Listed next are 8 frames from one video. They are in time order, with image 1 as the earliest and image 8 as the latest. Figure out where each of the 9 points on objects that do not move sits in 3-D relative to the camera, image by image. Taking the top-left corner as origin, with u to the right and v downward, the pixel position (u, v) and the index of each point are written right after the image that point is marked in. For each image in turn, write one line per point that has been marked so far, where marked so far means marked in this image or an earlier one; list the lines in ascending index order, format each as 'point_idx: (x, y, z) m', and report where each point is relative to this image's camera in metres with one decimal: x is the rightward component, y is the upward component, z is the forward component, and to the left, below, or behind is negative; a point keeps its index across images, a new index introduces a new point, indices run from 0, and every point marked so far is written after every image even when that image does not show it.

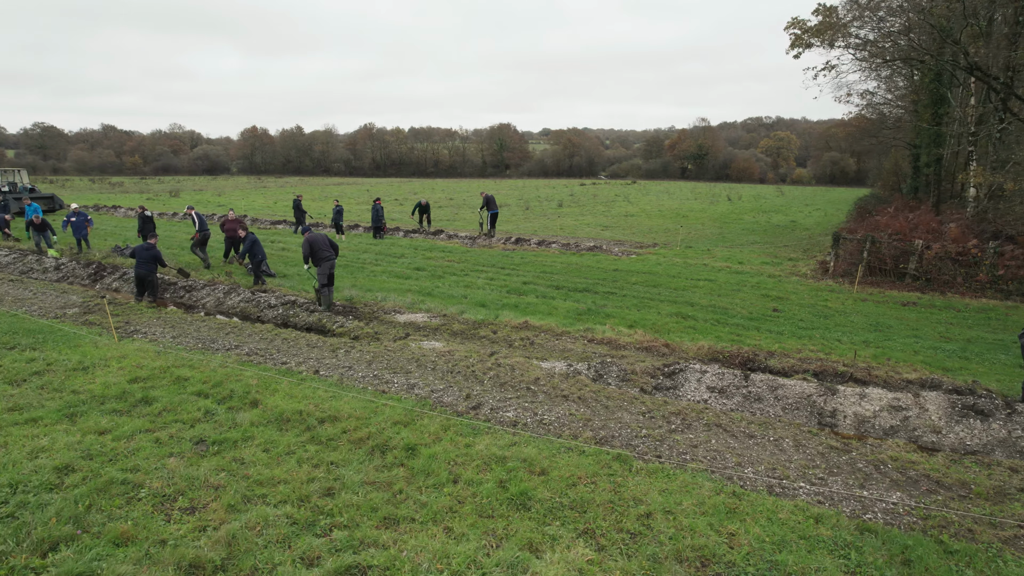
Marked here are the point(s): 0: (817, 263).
0: (+10.3, +0.8, +18.9) m
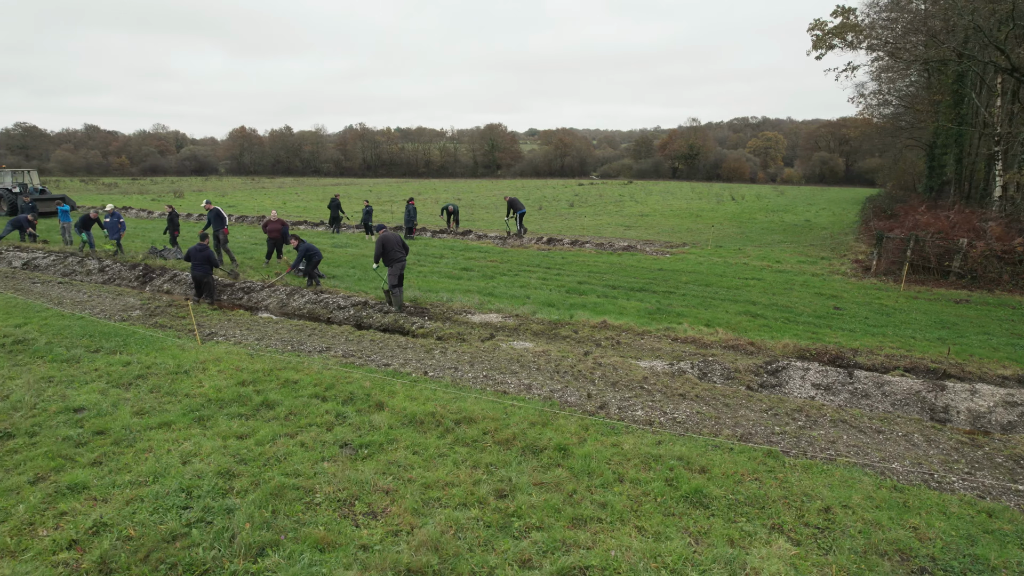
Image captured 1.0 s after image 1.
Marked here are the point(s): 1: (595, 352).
0: (+11.7, +0.9, +19.1) m
1: (+1.5, -1.1, +9.6) m
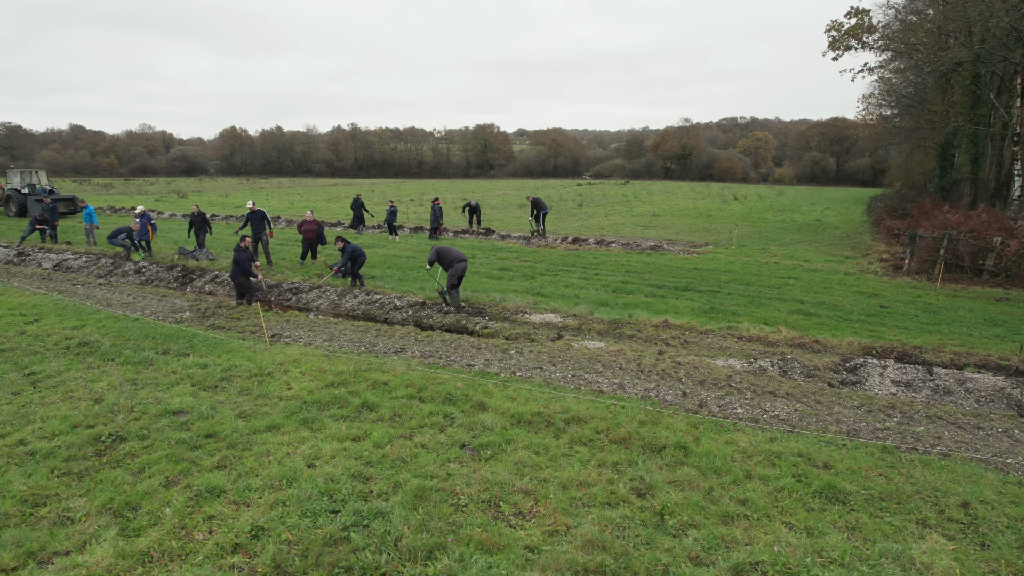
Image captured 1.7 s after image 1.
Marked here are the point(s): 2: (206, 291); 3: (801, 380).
0: (+12.8, +0.9, +19.3) m
1: (+2.7, -1.1, +9.6) m
2: (-7.8, -0.1, +14.0) m
3: (+4.4, -1.4, +8.5) m
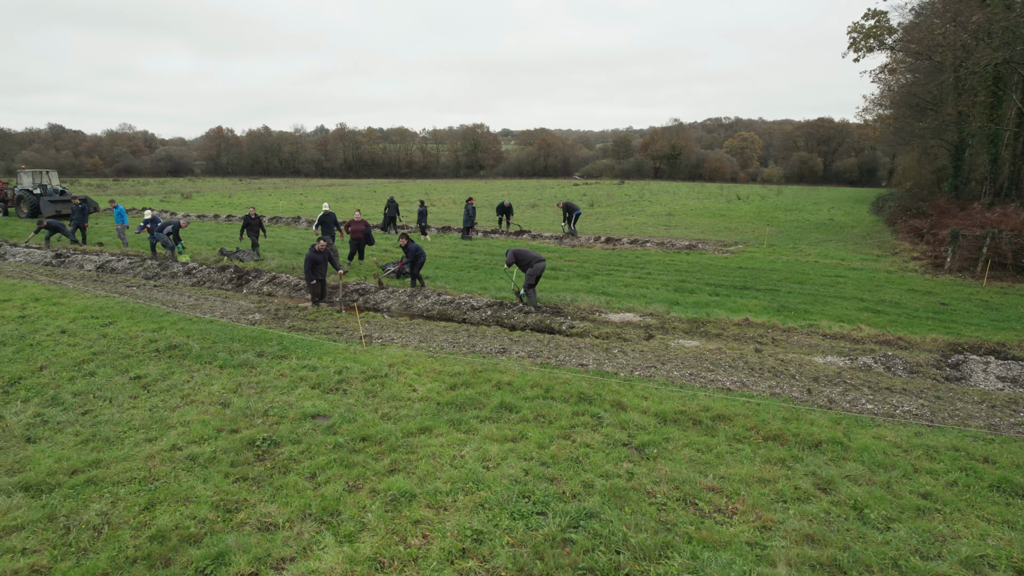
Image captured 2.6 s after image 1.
0: (+14.3, +1.0, +19.7) m
1: (+4.5, -1.1, +9.7) m
2: (-6.2, -0.1, +13.8) m
3: (+6.2, -1.4, +8.6) m
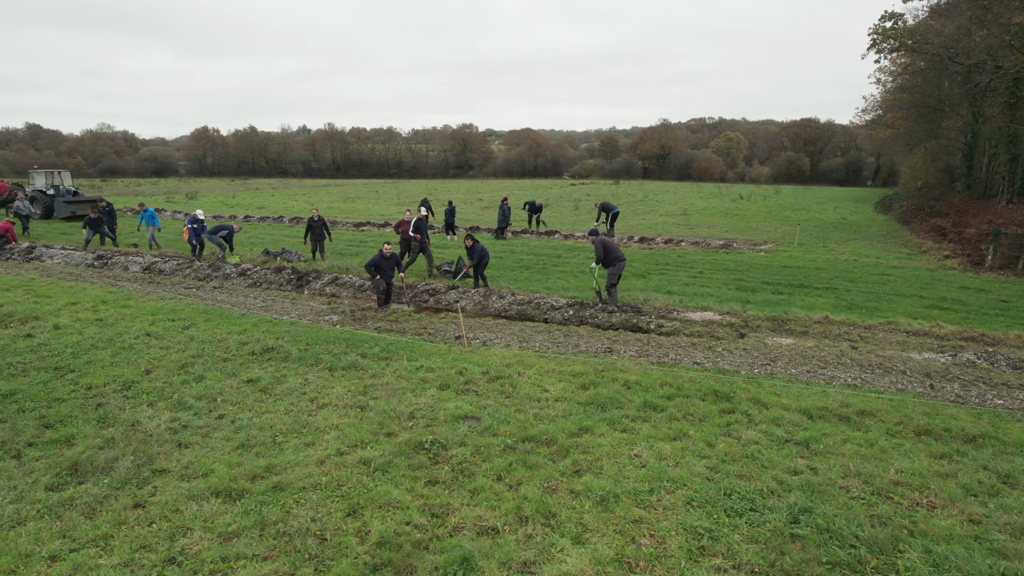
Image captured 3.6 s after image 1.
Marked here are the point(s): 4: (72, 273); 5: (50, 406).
0: (+15.8, +1.1, +20.0) m
1: (+6.2, -1.0, +9.8) m
2: (-4.5, -0.1, +13.6) m
3: (+8.0, -1.3, +8.7) m
4: (-12.1, +0.4, +15.2) m
5: (-6.1, -1.5, +7.3) m
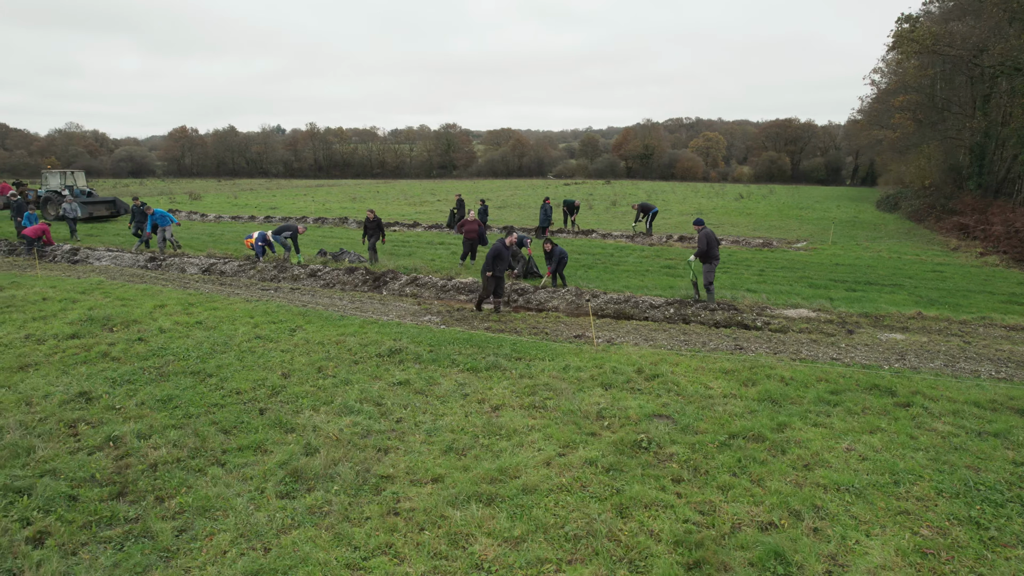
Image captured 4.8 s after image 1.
0: (+17.6, +1.3, +20.5) m
1: (+8.4, -1.0, +10.0) m
2: (-2.5, -0.1, +13.5) m
3: (+10.2, -1.2, +9.0) m
4: (-10.1, +0.3, +14.7) m
5: (-3.8, -1.6, +7.1) m
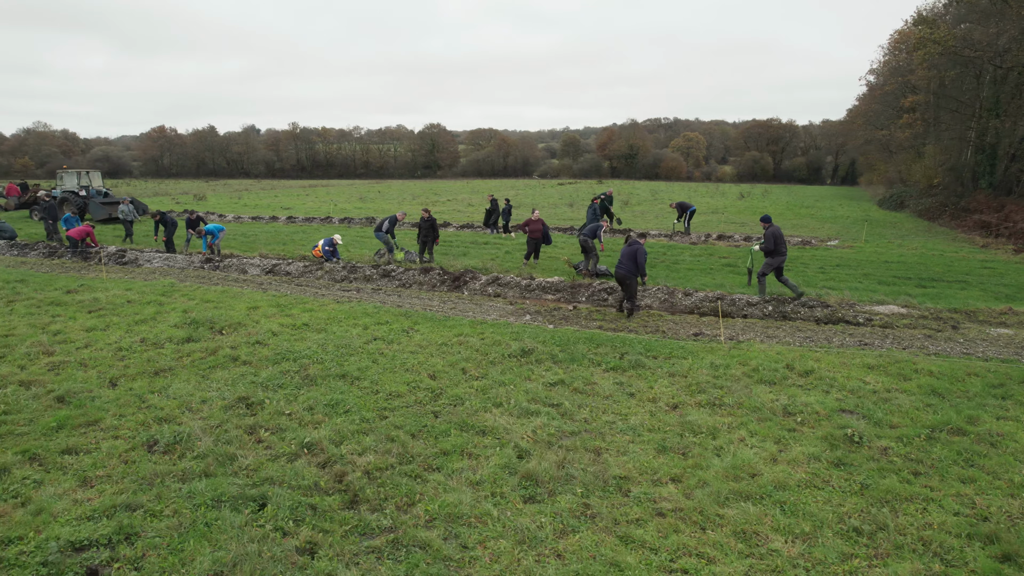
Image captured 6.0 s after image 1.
0: (+19.4, +1.4, +21.1) m
1: (+10.6, -0.9, +10.2) m
2: (-0.4, -0.1, +13.3) m
3: (+12.4, -1.1, +9.3) m
4: (-8.1, +0.3, +14.3) m
5: (-1.5, -1.6, +6.9) m
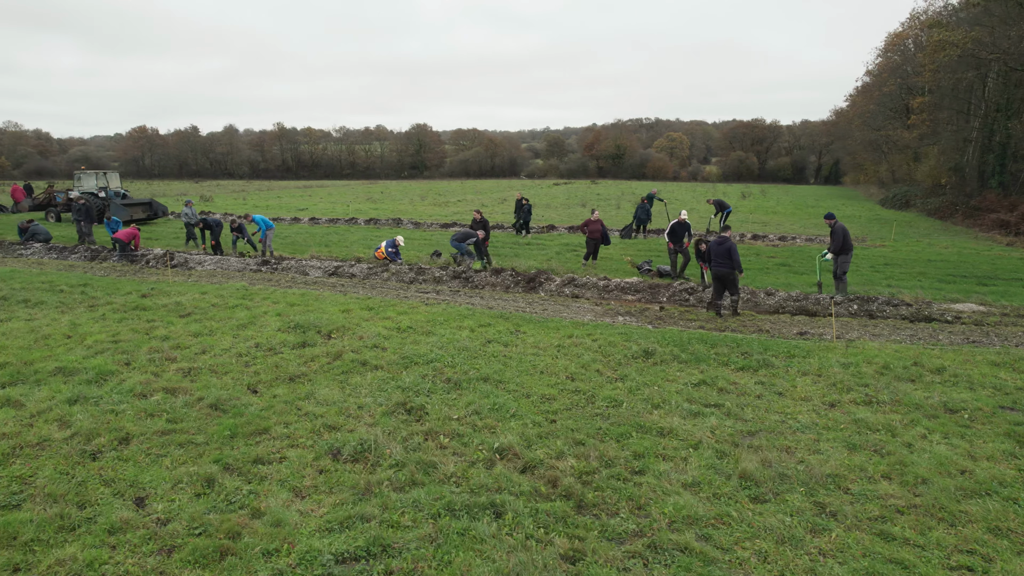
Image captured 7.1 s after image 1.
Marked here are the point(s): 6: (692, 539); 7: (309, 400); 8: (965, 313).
0: (+21.0, +1.6, +21.6) m
1: (+12.5, -0.8, +10.5) m
2: (+1.4, -0.1, +13.3) m
3: (+14.4, -1.0, +9.6) m
4: (-6.3, +0.2, +14.1) m
5: (+0.5, -1.6, +6.8) m
6: (+1.5, -2.1, +4.6) m
7: (-2.6, -1.5, +7.1) m
8: (+9.6, -0.5, +11.7) m
